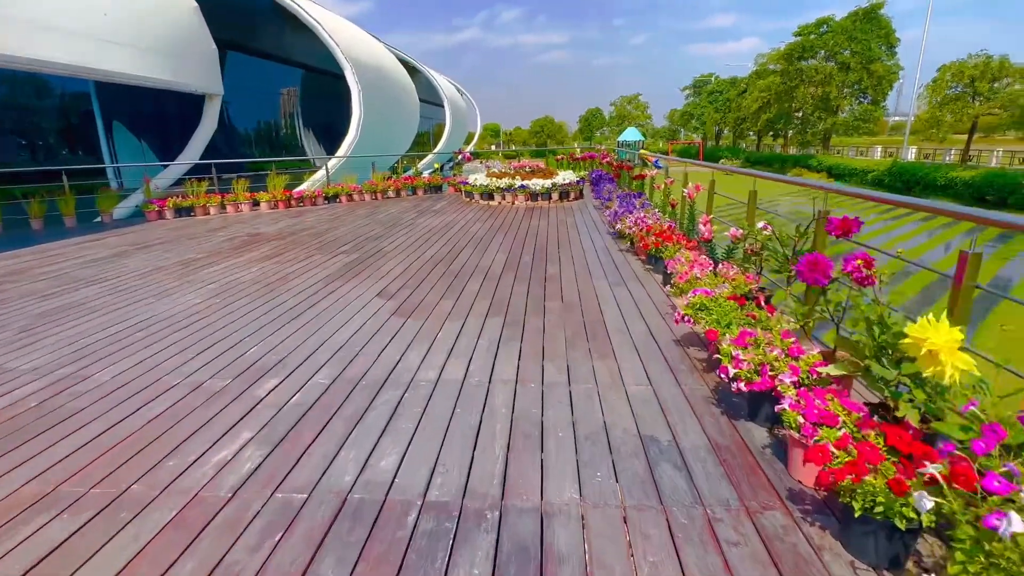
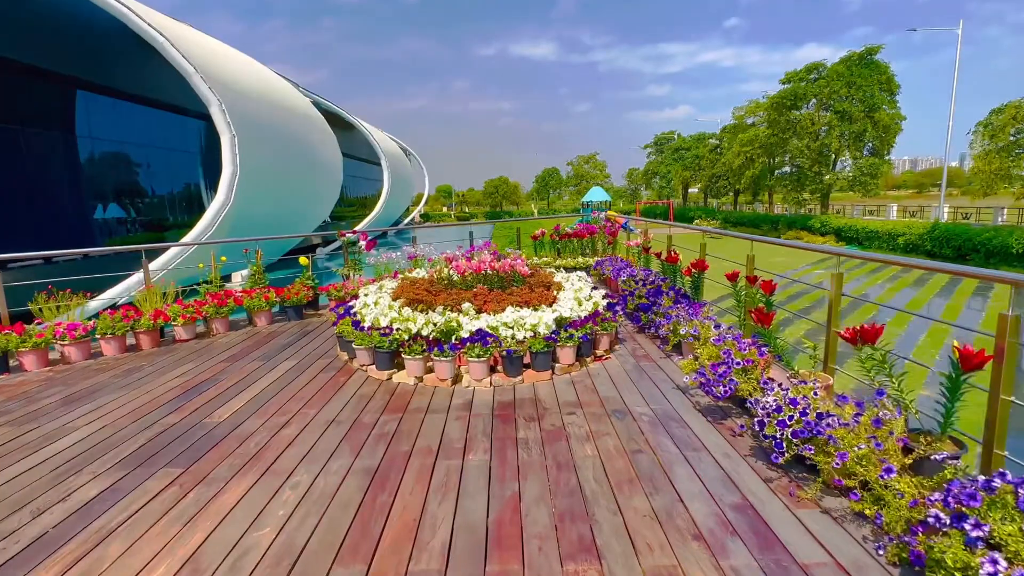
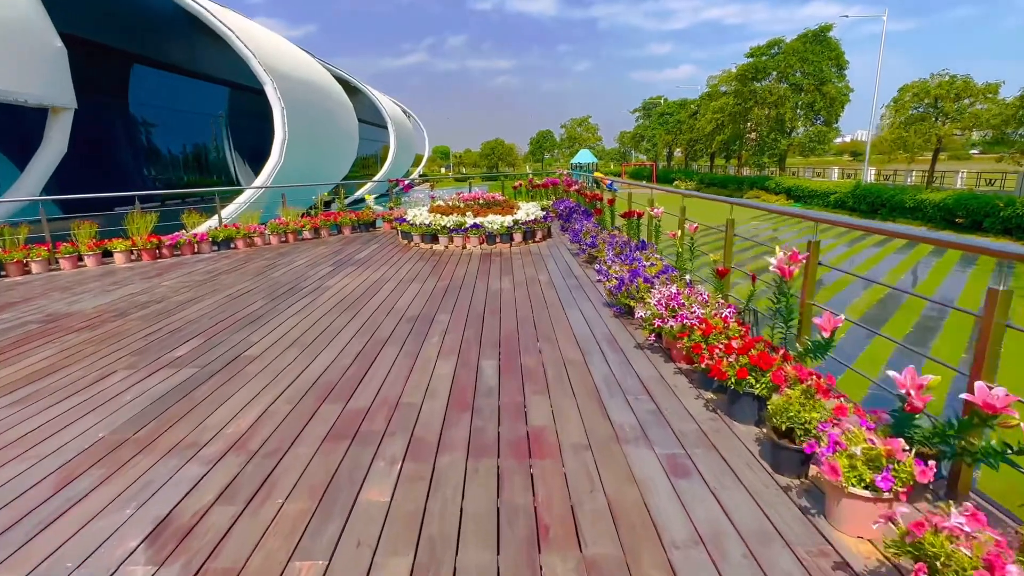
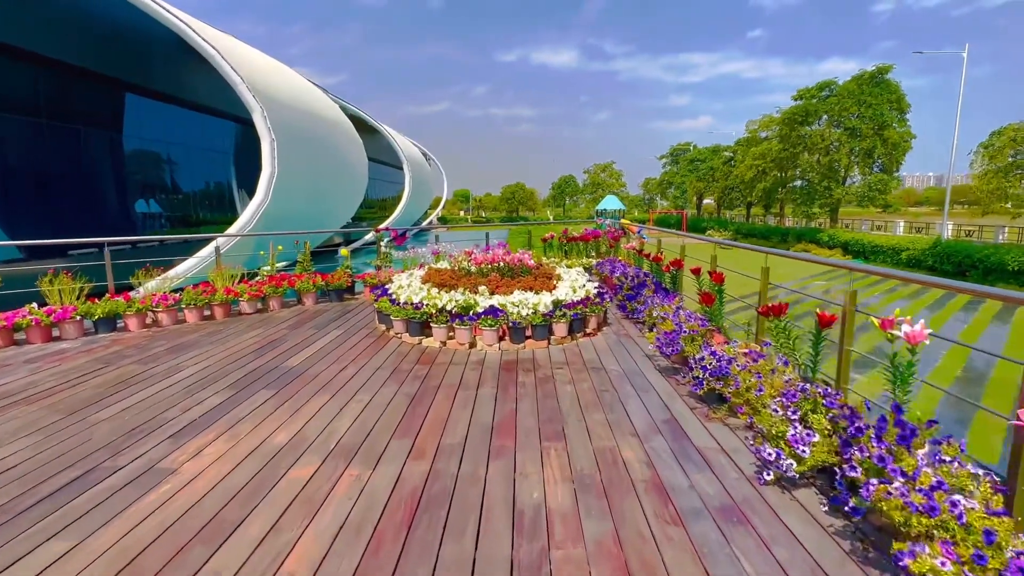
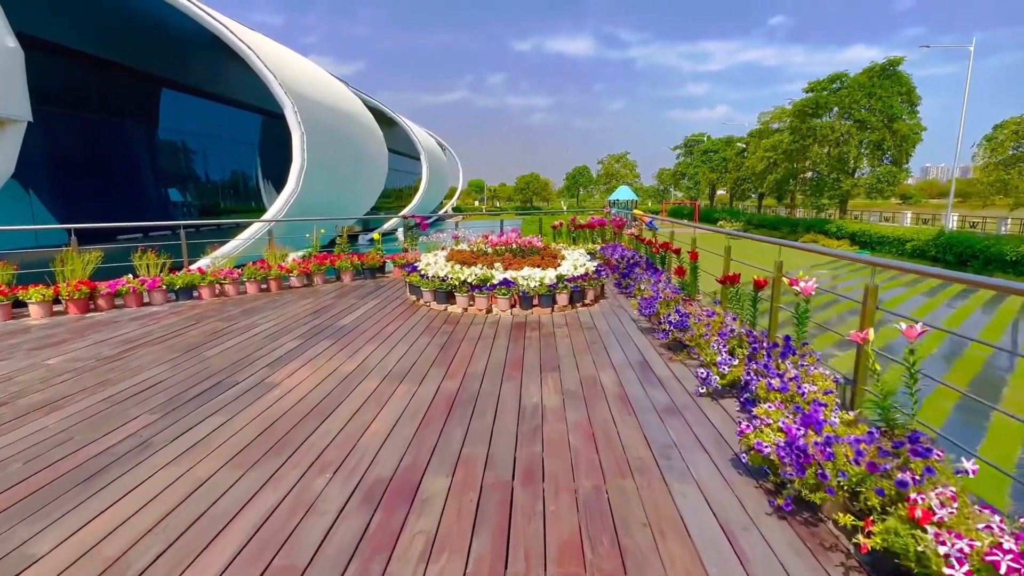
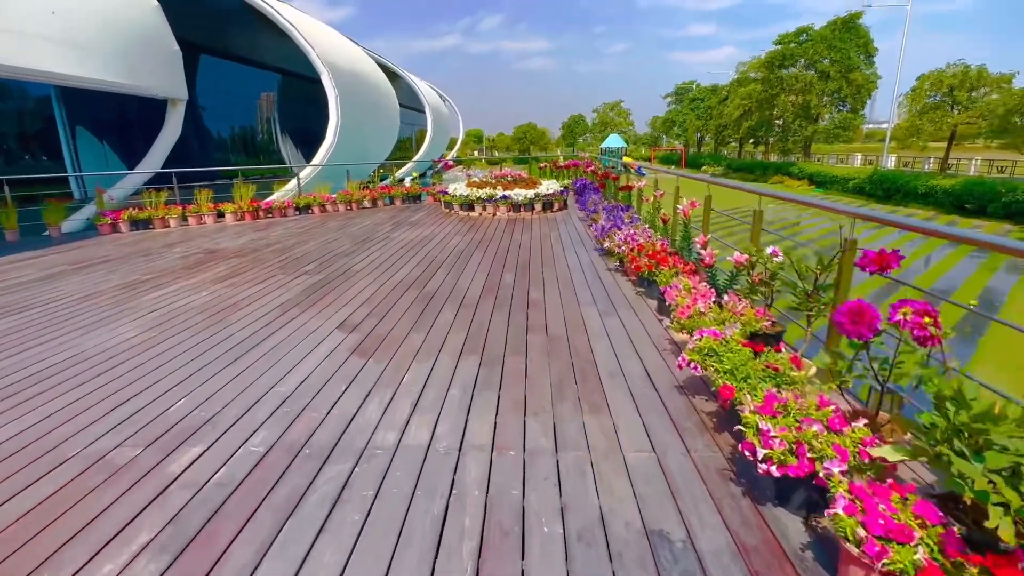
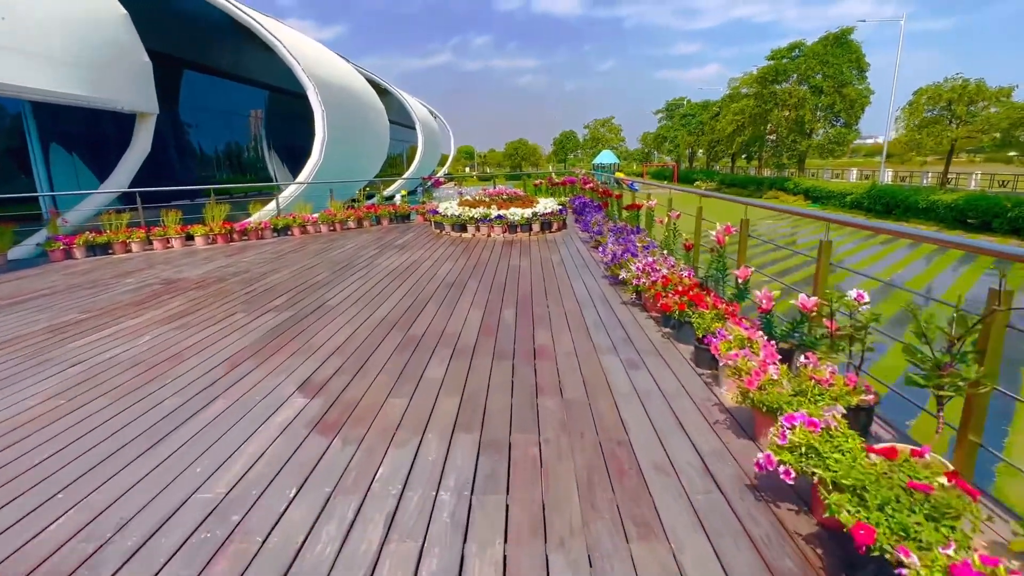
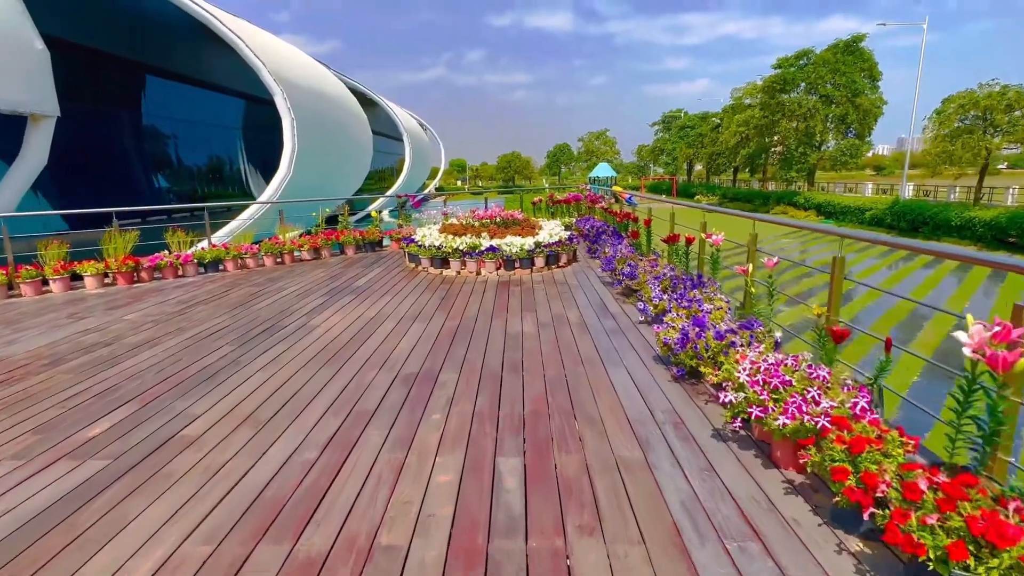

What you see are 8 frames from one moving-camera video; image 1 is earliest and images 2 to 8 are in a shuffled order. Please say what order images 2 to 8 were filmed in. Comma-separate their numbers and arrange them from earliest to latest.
6, 7, 3, 8, 5, 4, 2
